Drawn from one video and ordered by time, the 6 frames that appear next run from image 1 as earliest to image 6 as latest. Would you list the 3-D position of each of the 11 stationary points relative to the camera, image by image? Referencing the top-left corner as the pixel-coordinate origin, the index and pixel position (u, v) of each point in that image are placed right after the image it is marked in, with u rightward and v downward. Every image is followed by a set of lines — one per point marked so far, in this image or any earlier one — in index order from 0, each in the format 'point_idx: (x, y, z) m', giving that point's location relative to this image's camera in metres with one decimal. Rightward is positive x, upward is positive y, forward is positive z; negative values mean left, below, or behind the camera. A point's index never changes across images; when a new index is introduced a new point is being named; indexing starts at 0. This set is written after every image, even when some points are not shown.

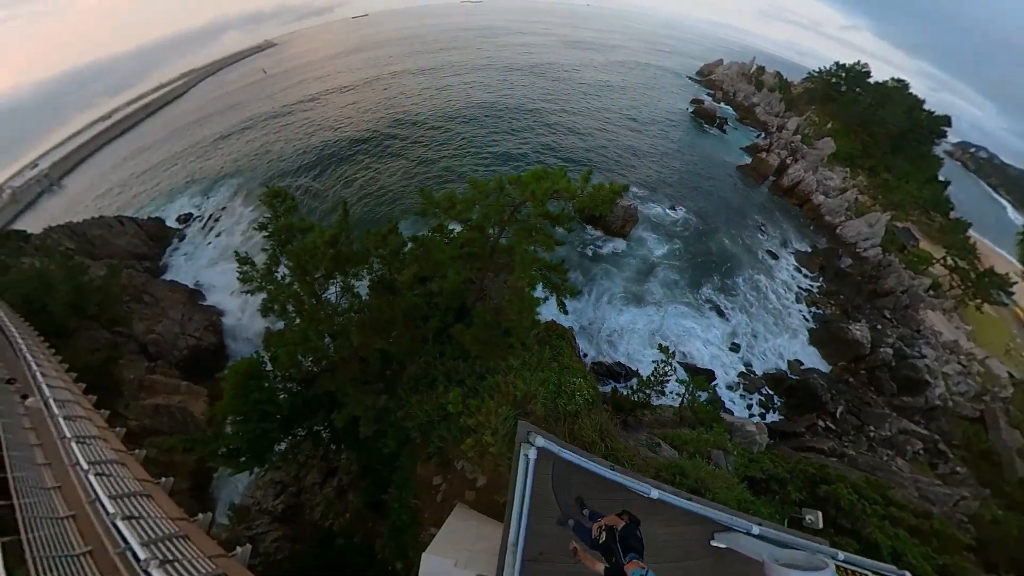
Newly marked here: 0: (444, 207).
0: (-2.5, +3.1, +13.5) m
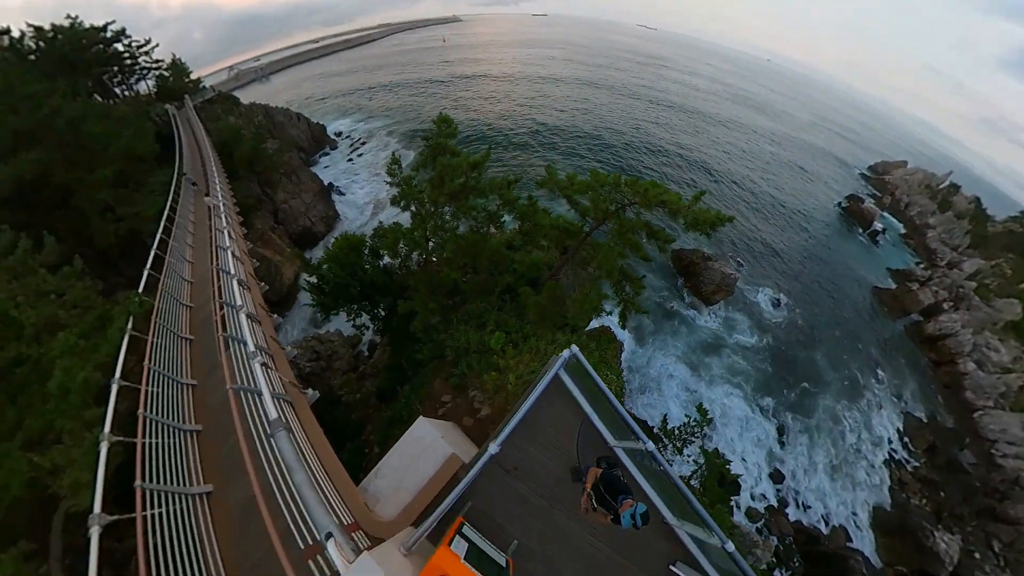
0: (+2.1, +4.4, +14.4) m
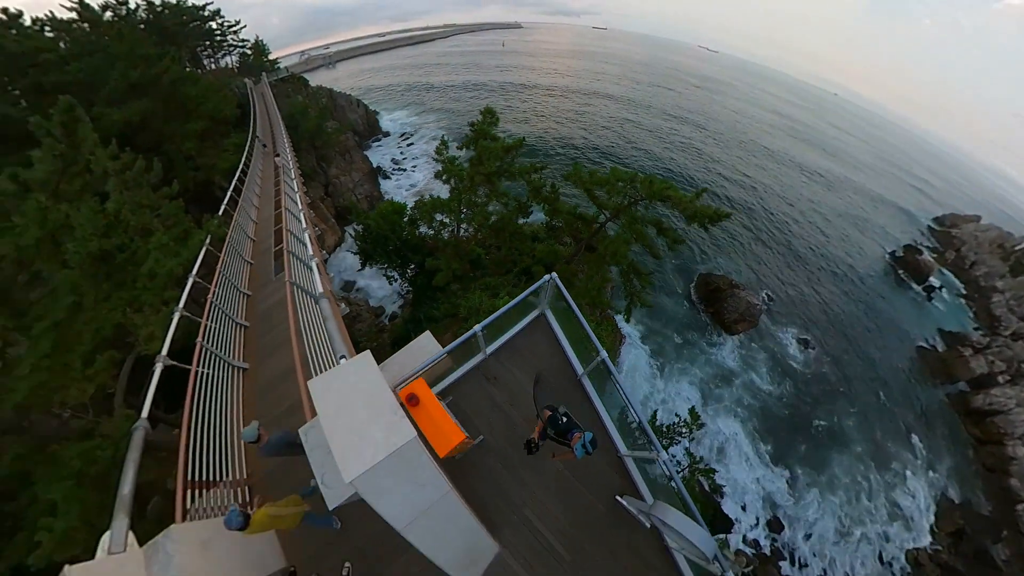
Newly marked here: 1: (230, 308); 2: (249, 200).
0: (+3.4, +5.1, +15.6) m
1: (-9.3, -0.7, +10.6) m
2: (-15.1, +5.0, +18.3) m
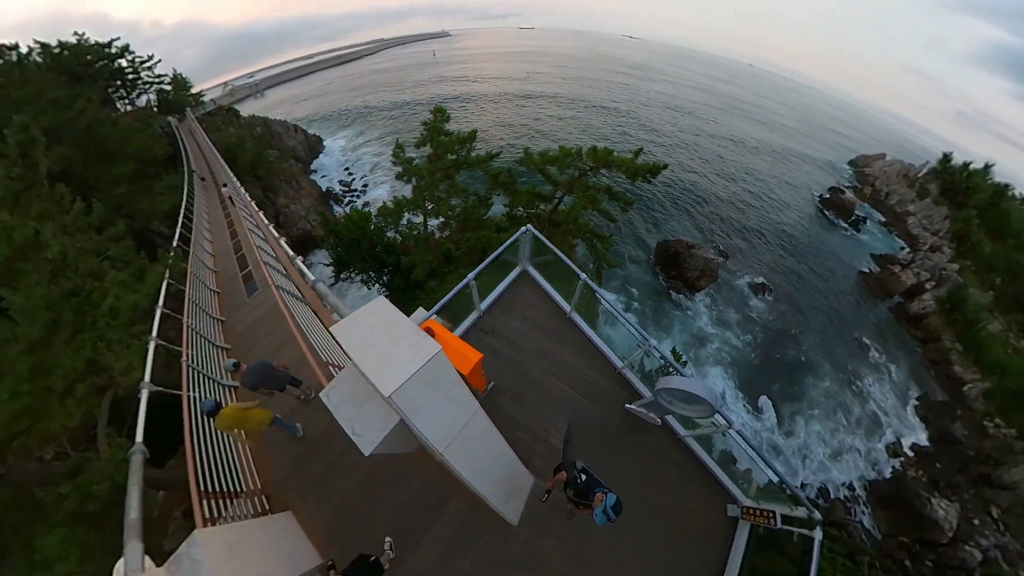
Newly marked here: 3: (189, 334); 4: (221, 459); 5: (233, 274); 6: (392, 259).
0: (+1.2, +6.4, +16.4) m
1: (-9.8, -1.5, +10.3) m
2: (-17.1, +3.0, +17.6) m
3: (-9.6, -1.4, +9.6) m
4: (-6.5, -3.9, +7.2) m
5: (-12.0, +0.5, +13.8) m
6: (-6.5, +1.6, +17.5) m
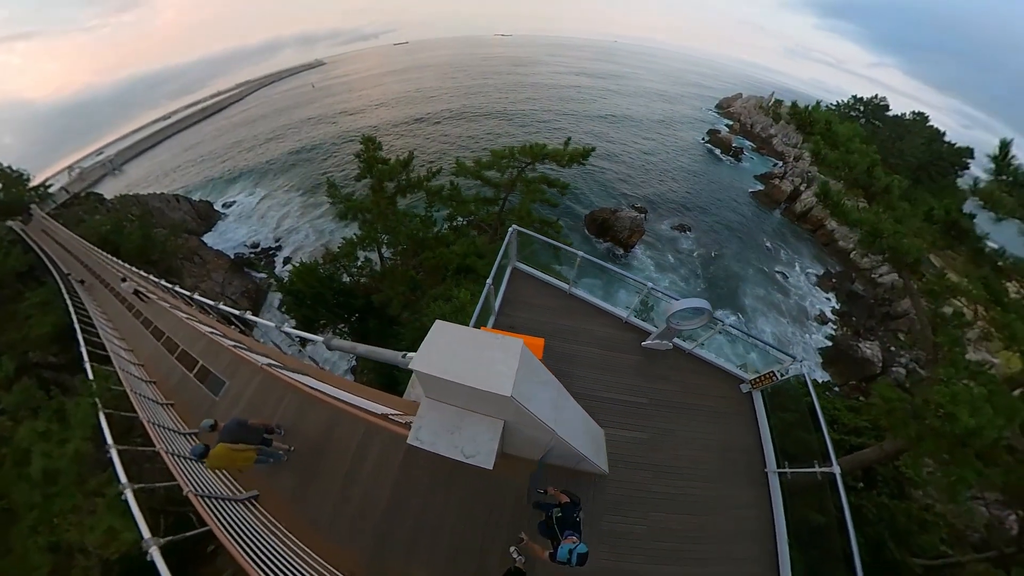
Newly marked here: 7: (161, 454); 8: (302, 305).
0: (-2.0, +6.2, +16.5) m
1: (-9.1, -4.4, +8.8) m
2: (-18.4, -2.6, +14.8) m
3: (-8.9, -4.2, +8.1) m
4: (-4.9, -5.6, +6.3) m
5: (-12.4, -3.2, +11.9) m
6: (-8.0, -0.7, +16.4) m
7: (-9.5, -4.2, +8.5) m
8: (-10.6, -1.0, +15.6) m
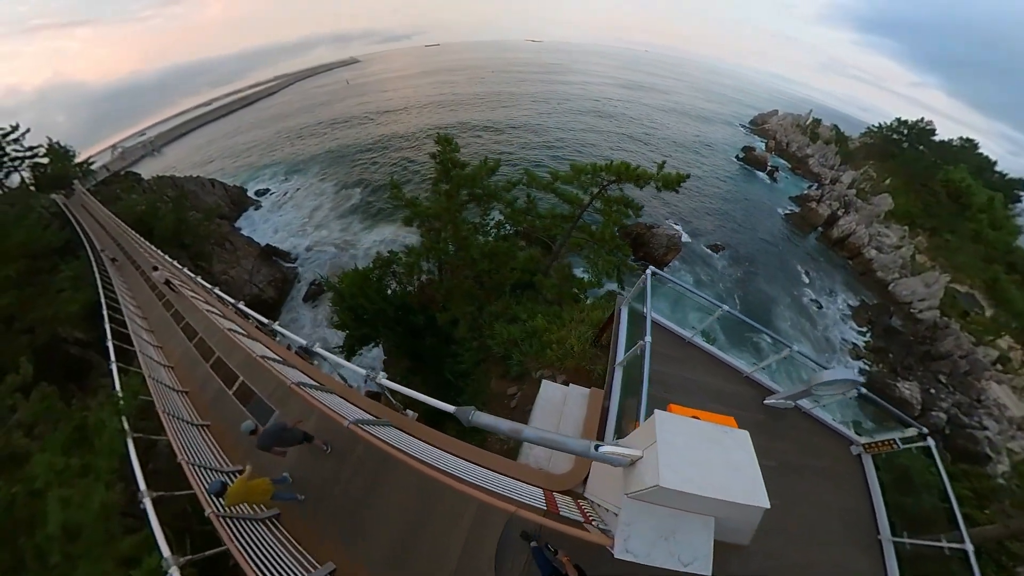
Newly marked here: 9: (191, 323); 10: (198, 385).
0: (+1.5, +5.3, +14.7) m
1: (-6.7, -4.6, +7.2) m
2: (-15.6, -2.2, +13.6) m
3: (-6.4, -4.5, +6.5) m
4: (-2.6, -6.1, +4.6) m
5: (-9.7, -3.3, +10.5) m
6: (-5.0, -1.1, +14.8) m
7: (-7.0, -4.4, +6.9) m
8: (-7.7, -1.2, +14.1) m
9: (-14.0, -1.5, +14.2) m
10: (-10.8, -3.2, +11.0) m
